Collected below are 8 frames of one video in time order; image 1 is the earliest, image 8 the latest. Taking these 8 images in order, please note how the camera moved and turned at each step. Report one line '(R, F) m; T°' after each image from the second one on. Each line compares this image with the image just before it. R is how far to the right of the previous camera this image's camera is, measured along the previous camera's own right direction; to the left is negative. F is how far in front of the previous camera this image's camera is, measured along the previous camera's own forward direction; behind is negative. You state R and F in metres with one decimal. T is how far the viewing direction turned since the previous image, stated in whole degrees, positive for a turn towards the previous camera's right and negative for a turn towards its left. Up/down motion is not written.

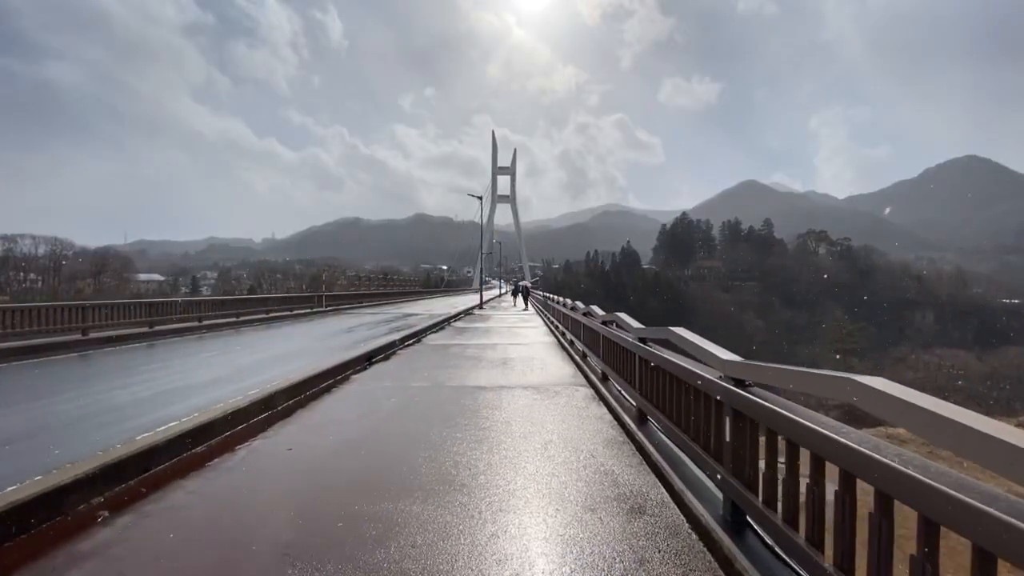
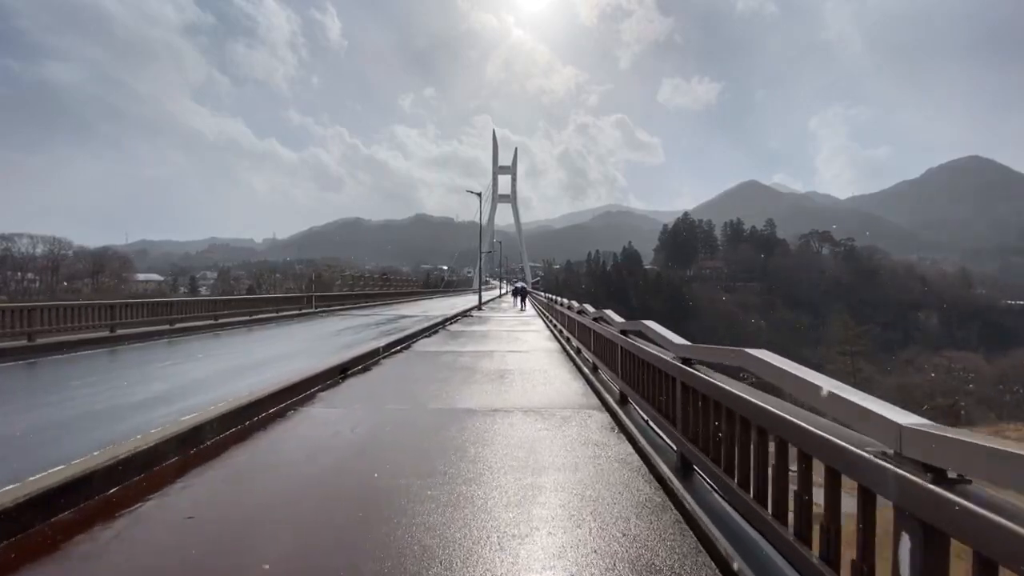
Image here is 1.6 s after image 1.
(0.0, +0.2) m; 0°
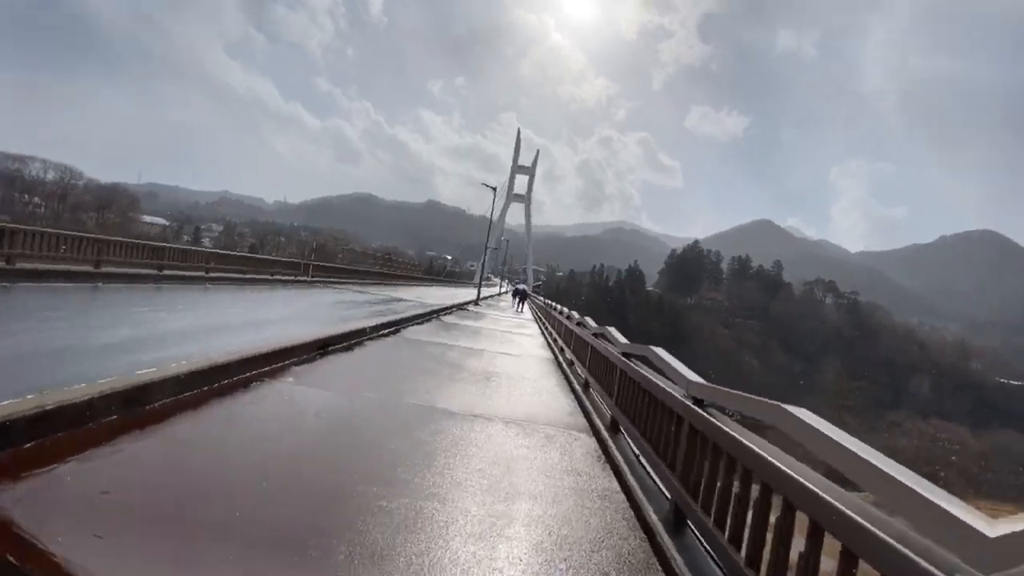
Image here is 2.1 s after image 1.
(0.0, +0.1) m; 0°
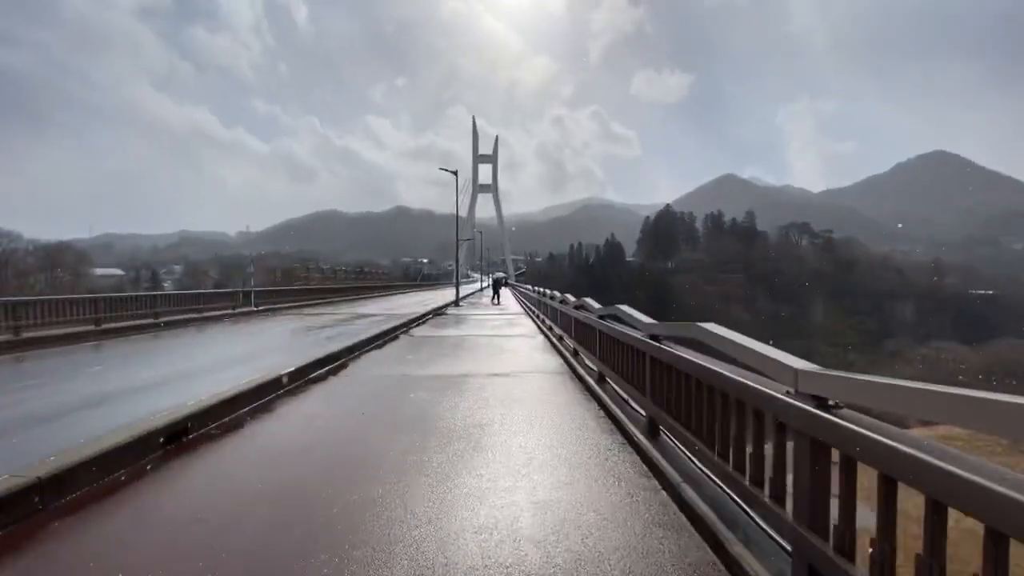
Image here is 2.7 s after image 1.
(-0.1, +0.5) m; +2°
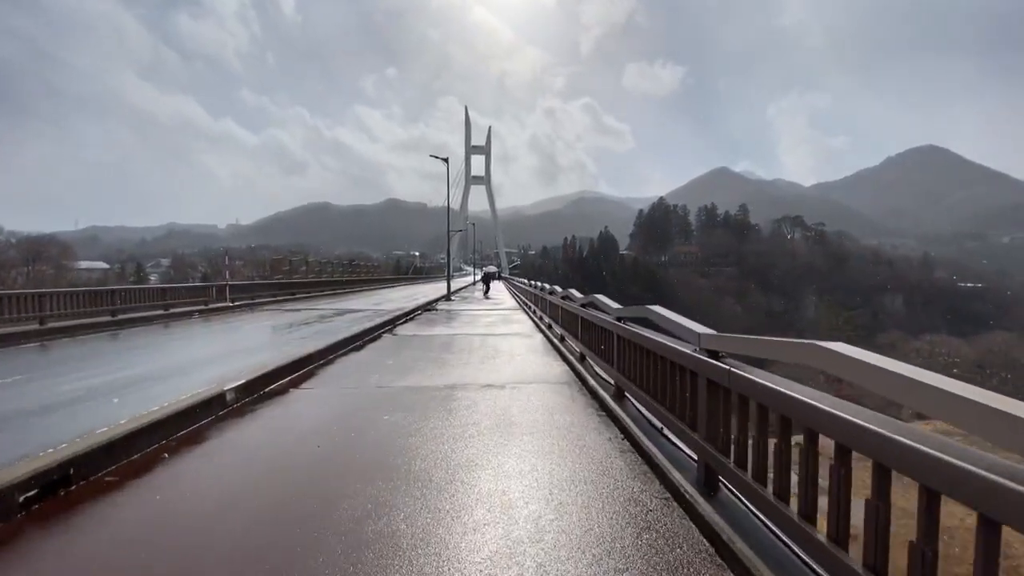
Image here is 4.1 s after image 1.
(0.0, +0.2) m; +1°
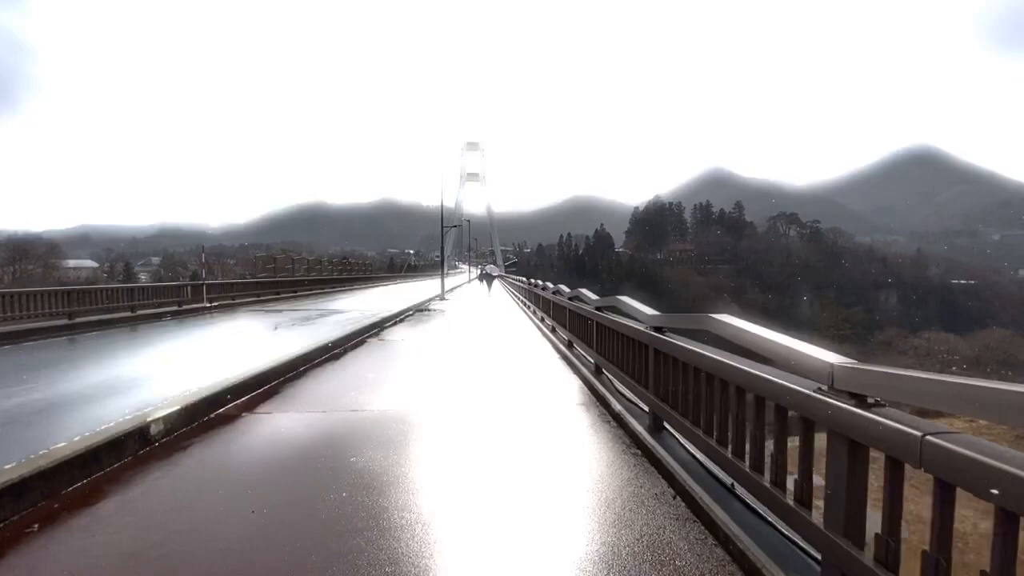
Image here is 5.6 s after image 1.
(0.0, +0.2) m; 0°
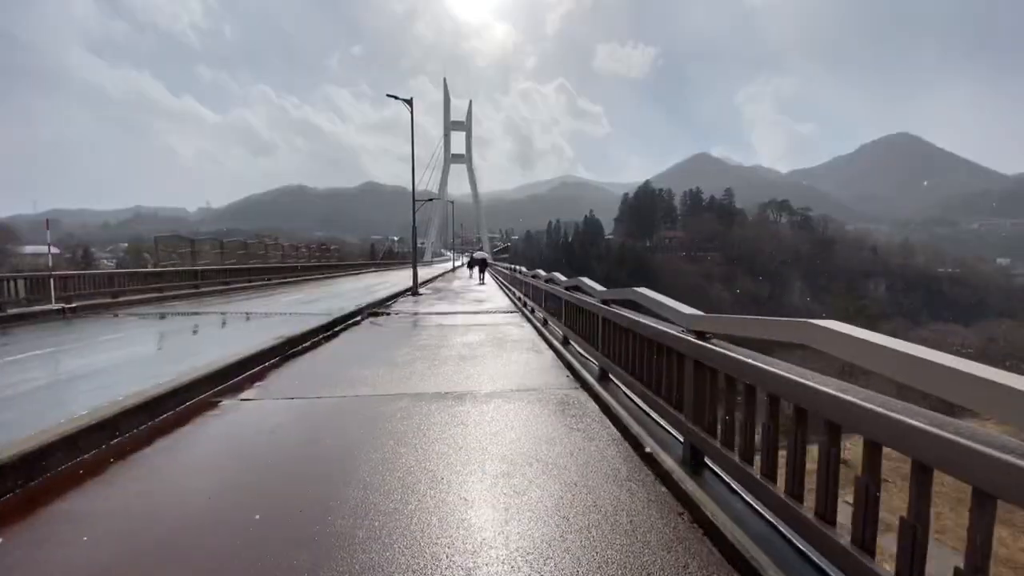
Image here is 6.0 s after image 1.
(0.0, +0.8) m; +1°
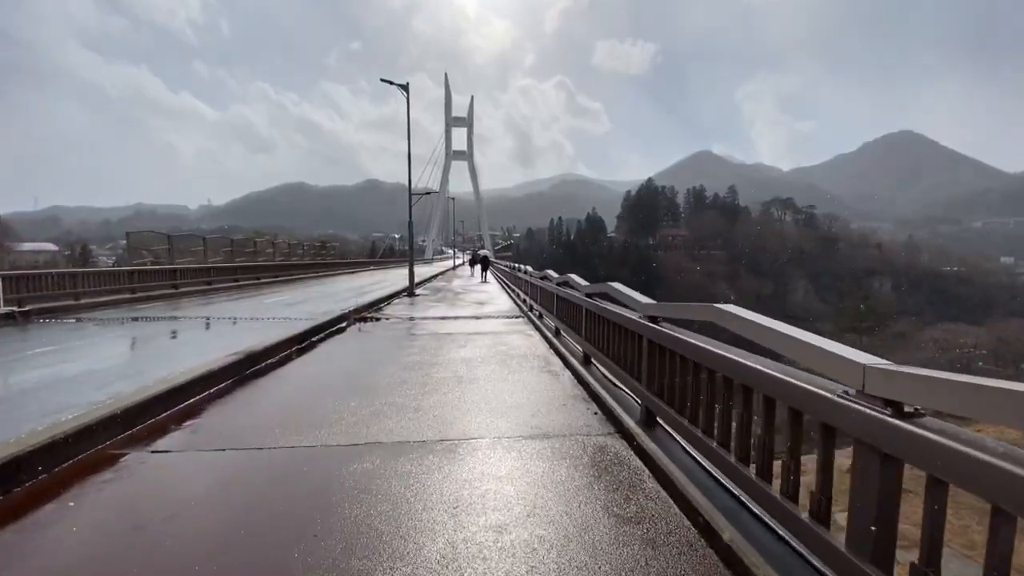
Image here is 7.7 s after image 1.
(0.0, +0.2) m; 0°
